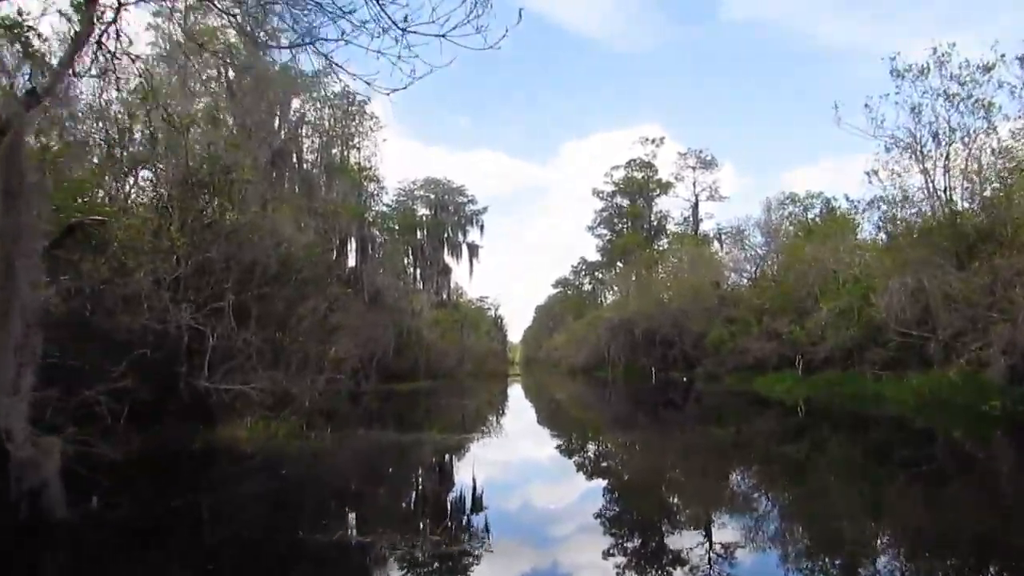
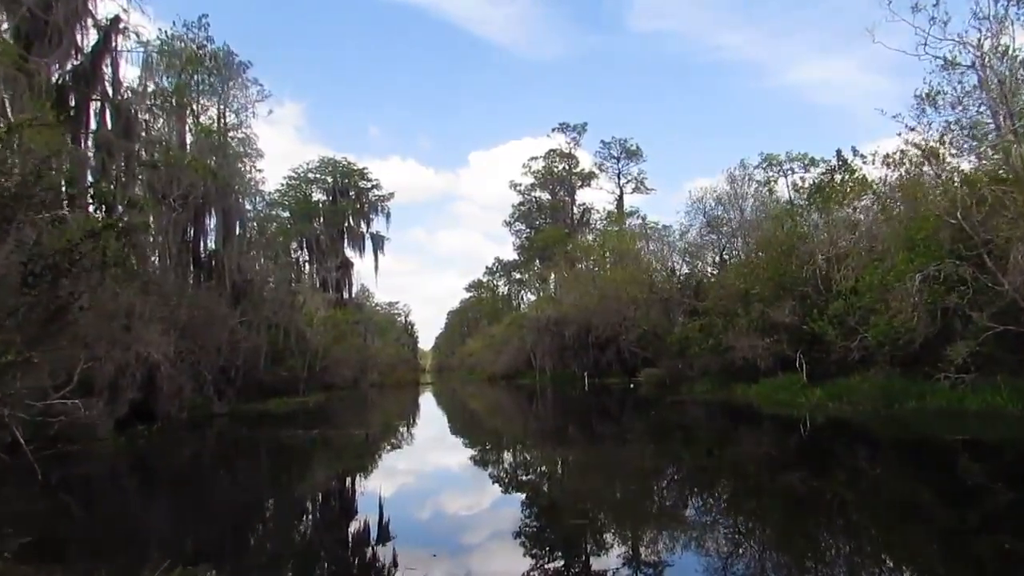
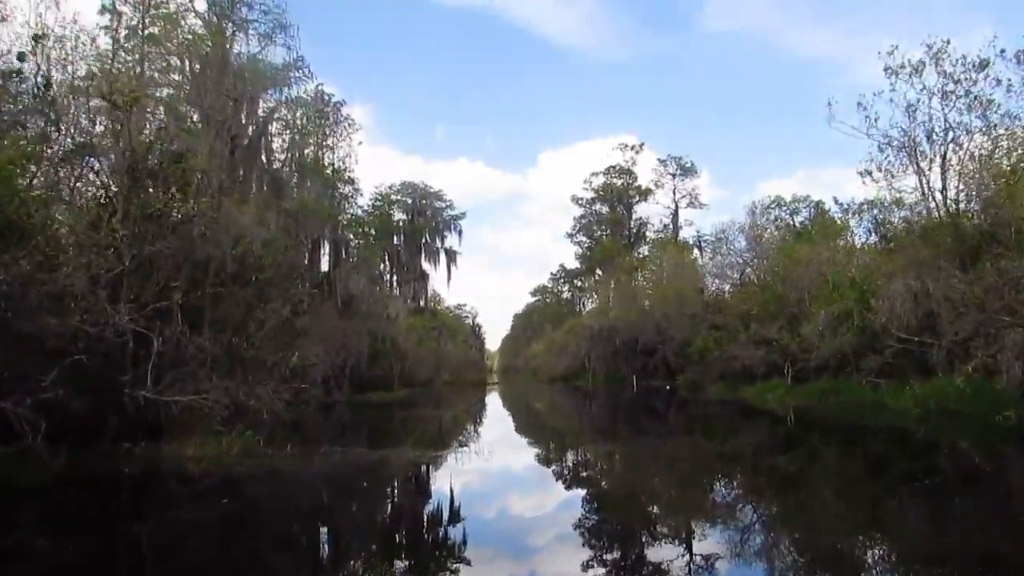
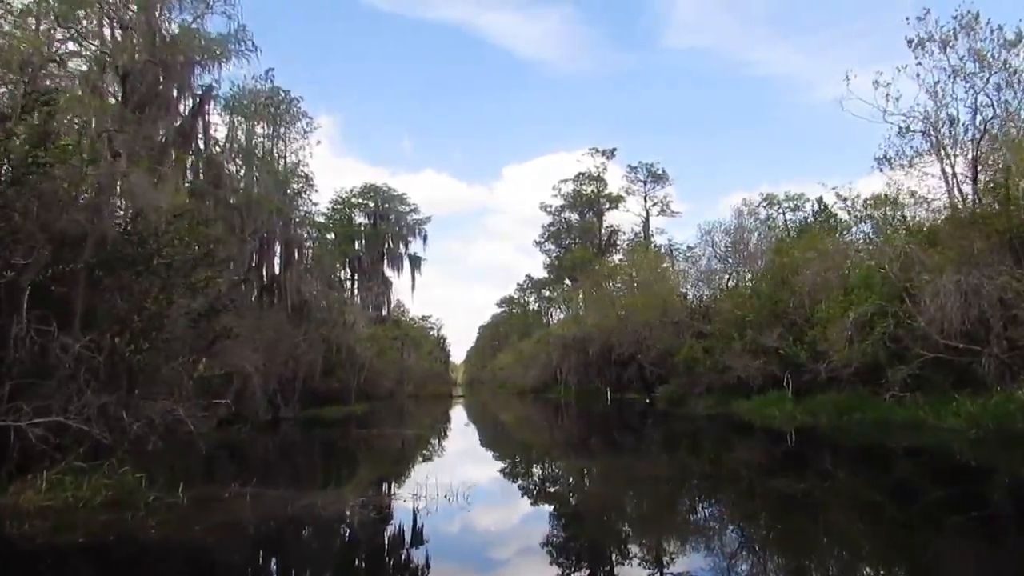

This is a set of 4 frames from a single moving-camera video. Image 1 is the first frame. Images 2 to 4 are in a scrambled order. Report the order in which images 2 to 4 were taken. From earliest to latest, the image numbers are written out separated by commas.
3, 4, 2
